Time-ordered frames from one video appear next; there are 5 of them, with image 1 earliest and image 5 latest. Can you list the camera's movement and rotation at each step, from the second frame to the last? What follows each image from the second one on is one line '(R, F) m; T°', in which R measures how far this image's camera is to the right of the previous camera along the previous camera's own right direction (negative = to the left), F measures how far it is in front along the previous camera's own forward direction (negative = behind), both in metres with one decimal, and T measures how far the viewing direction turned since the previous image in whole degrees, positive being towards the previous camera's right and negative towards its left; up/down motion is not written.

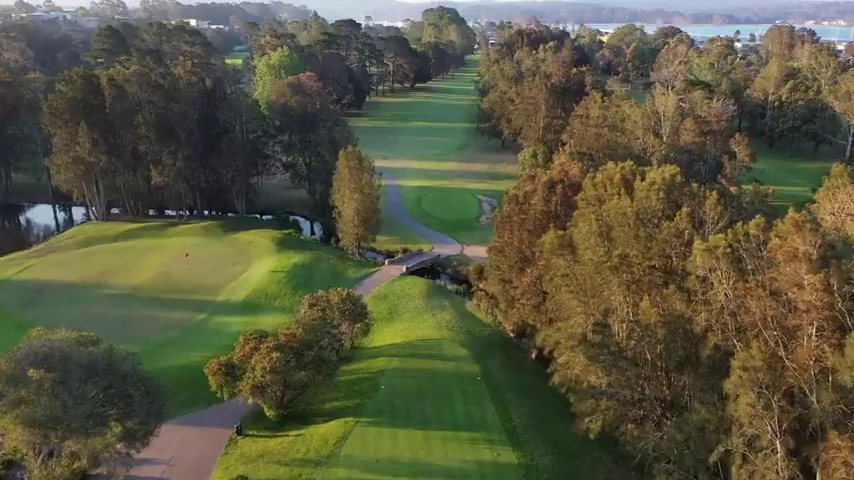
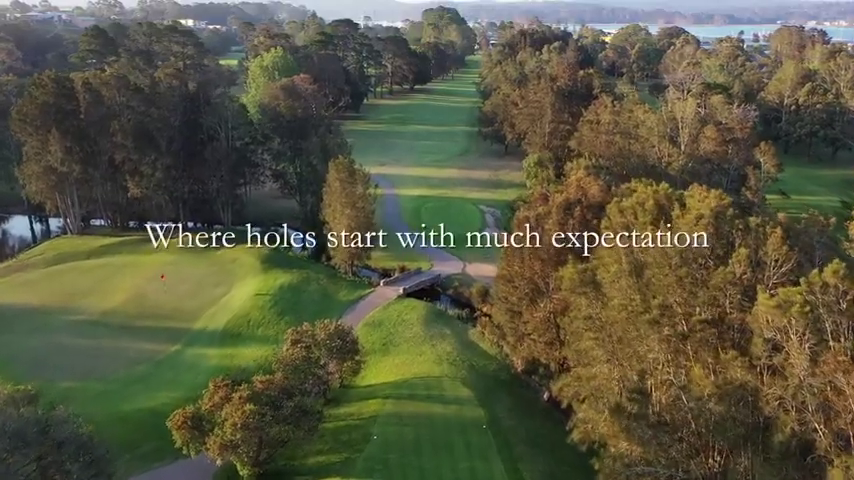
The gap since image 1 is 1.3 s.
(0.0, +3.7) m; 0°
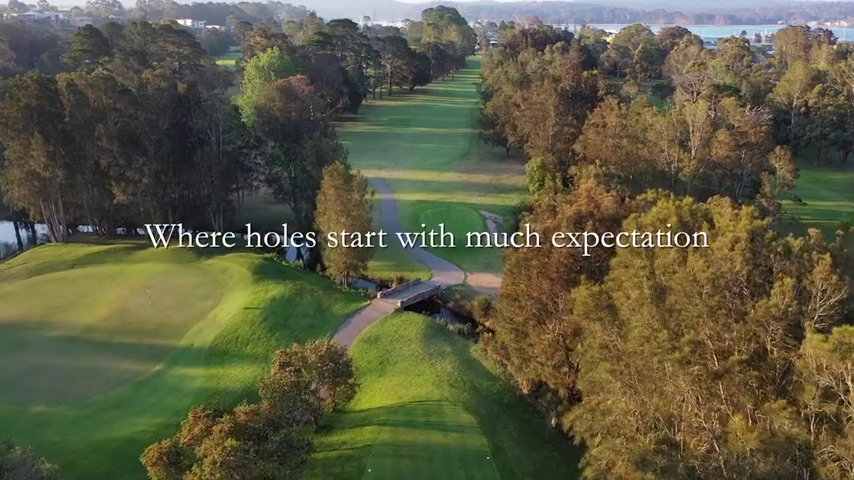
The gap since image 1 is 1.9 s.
(0.0, +2.0) m; 0°
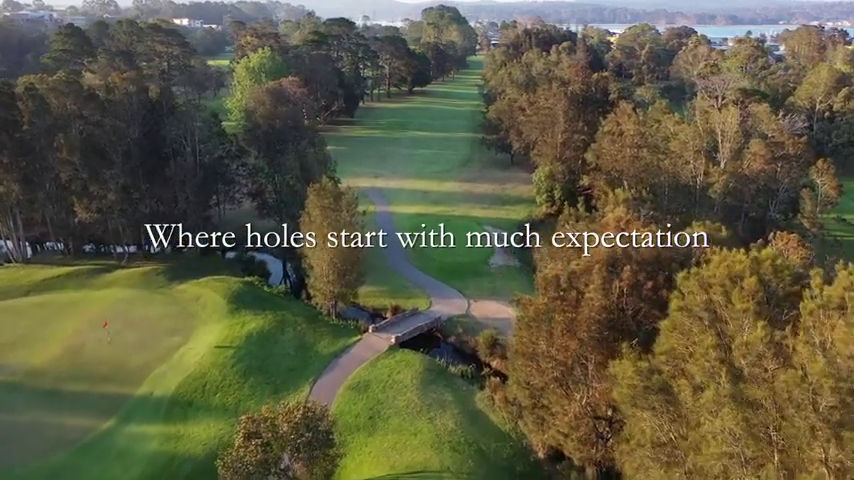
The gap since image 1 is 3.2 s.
(+0.1, +4.6) m; 0°
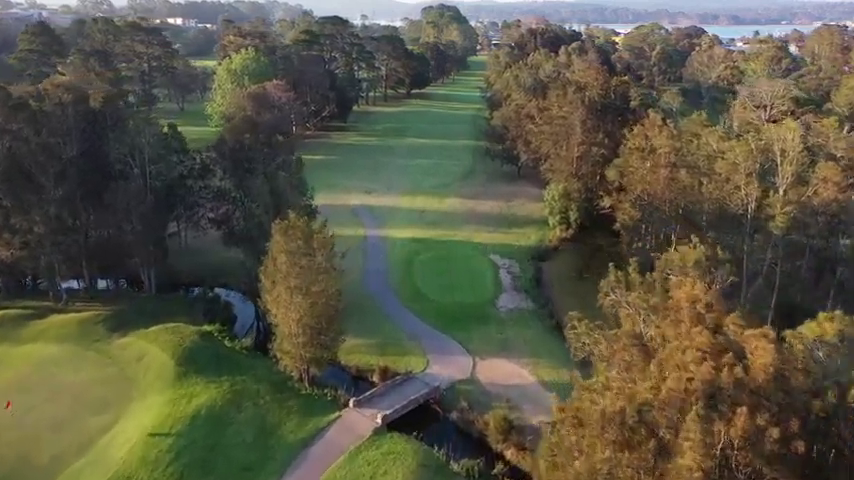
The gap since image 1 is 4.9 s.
(+0.1, +7.1) m; 0°
